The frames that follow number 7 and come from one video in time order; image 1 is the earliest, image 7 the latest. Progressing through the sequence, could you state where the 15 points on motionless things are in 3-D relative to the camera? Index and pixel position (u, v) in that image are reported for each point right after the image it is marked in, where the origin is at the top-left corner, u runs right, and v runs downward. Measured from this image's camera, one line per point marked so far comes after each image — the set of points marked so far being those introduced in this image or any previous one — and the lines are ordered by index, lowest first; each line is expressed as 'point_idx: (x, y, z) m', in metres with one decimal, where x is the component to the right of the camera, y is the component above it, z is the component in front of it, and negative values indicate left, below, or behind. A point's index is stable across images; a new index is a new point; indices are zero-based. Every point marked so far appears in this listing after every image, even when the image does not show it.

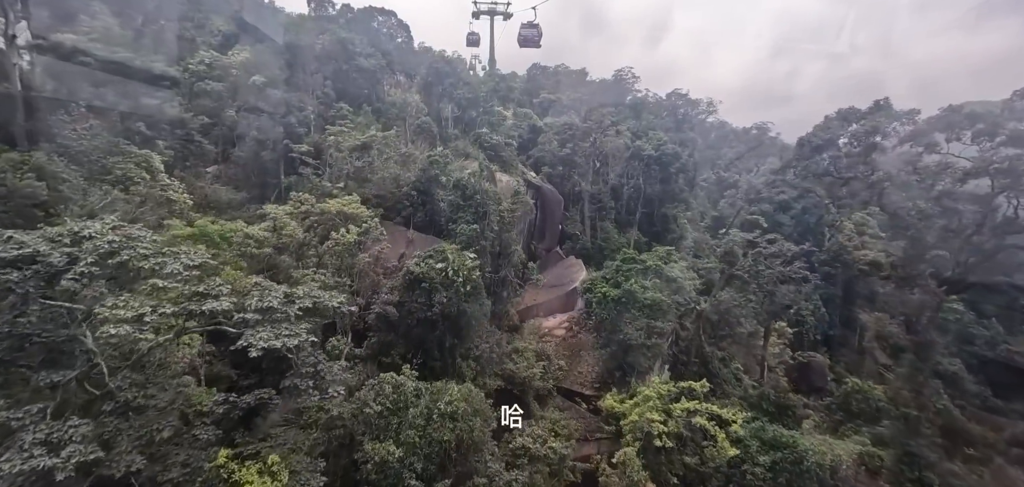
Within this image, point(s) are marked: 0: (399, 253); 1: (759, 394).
0: (-3.4, -0.4, +14.0) m
1: (+7.5, -4.6, +14.4) m
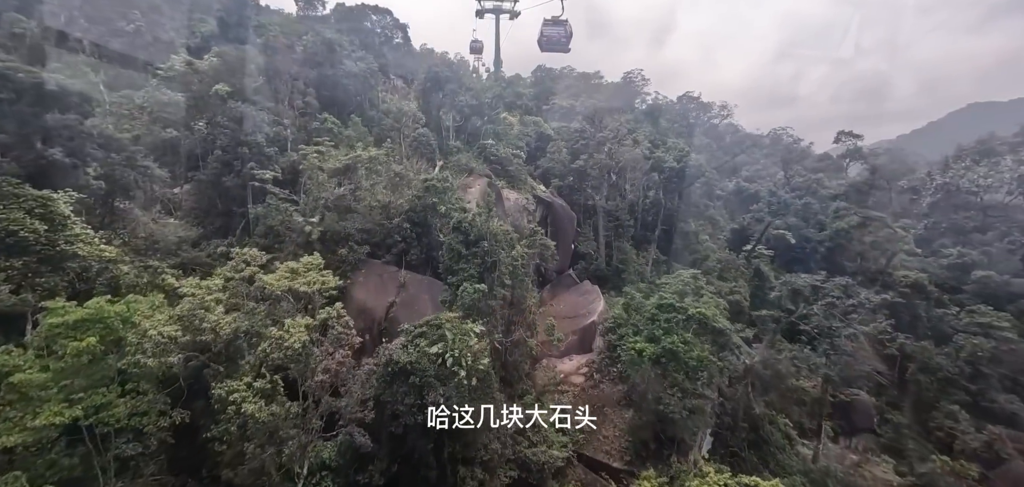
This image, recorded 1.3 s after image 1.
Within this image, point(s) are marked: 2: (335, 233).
0: (-3.1, -1.5, +11.5) m
1: (+7.8, -5.7, +11.8) m
2: (-4.4, +0.2, +11.7) m
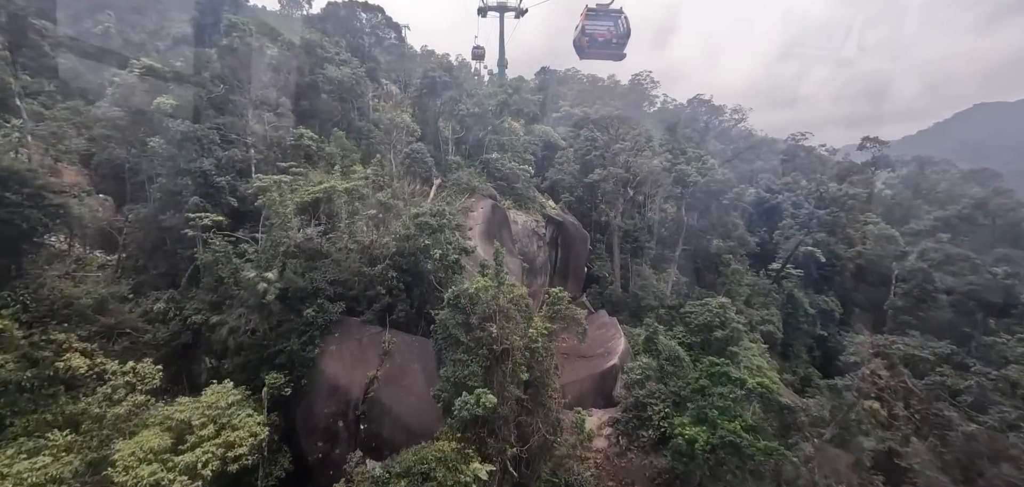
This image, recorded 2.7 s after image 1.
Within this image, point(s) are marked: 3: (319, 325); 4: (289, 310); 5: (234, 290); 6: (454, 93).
0: (-2.8, -2.6, +9.1) m
1: (+8.1, -6.8, +9.3) m
2: (-4.2, -0.9, +9.2) m
3: (-3.7, -1.6, +9.1) m
4: (-4.4, -1.3, +9.2) m
5: (-5.4, -0.9, +9.1) m
6: (-2.4, +6.3, +19.6) m
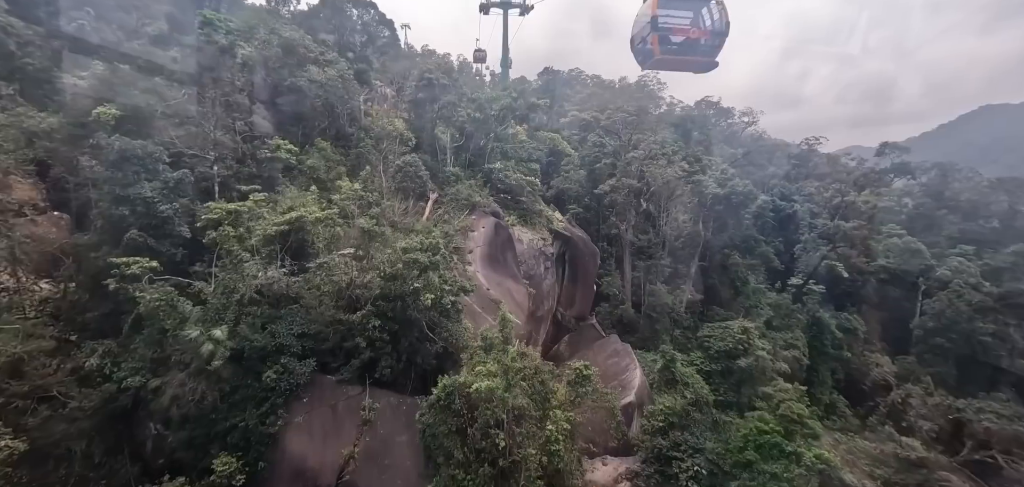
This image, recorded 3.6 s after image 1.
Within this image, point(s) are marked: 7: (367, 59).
0: (-2.7, -3.3, +7.4) m
1: (+8.2, -7.6, +7.6) m
2: (-4.0, -1.6, +7.5) m
3: (-3.6, -2.3, +7.4) m
4: (-4.3, -2.1, +7.5) m
5: (-5.3, -1.6, +7.4) m
6: (-2.3, +5.6, +17.9) m
7: (-6.0, +7.7, +19.5) m
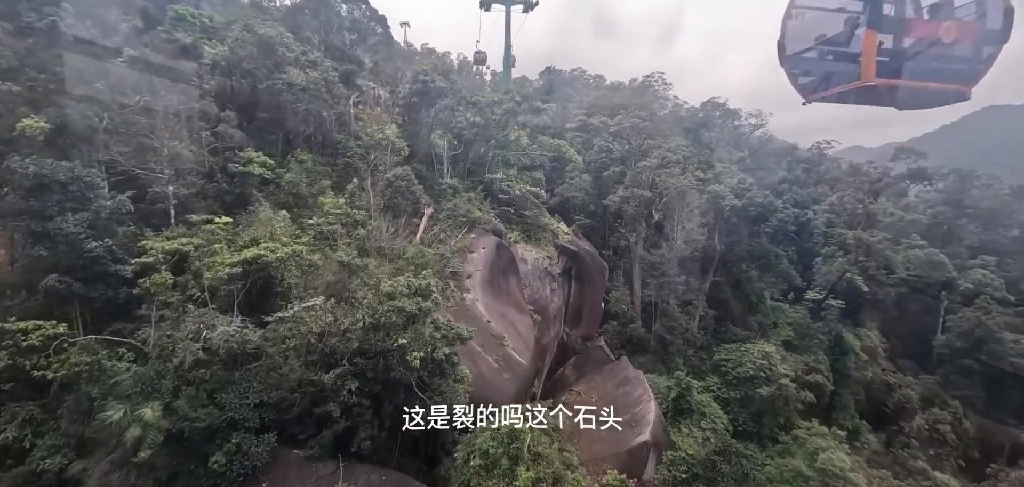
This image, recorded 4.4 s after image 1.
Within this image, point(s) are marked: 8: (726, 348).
0: (-2.6, -4.0, +5.9) m
1: (+8.3, -8.3, +6.2) m
2: (-3.9, -2.3, +6.0) m
3: (-3.5, -3.0, +5.9) m
4: (-4.2, -2.7, +6.1) m
5: (-5.2, -2.3, +6.0) m
6: (-2.2, +5.0, +16.4) m
7: (-5.9, +7.1, +18.1) m
8: (+8.8, -4.2, +19.2) m
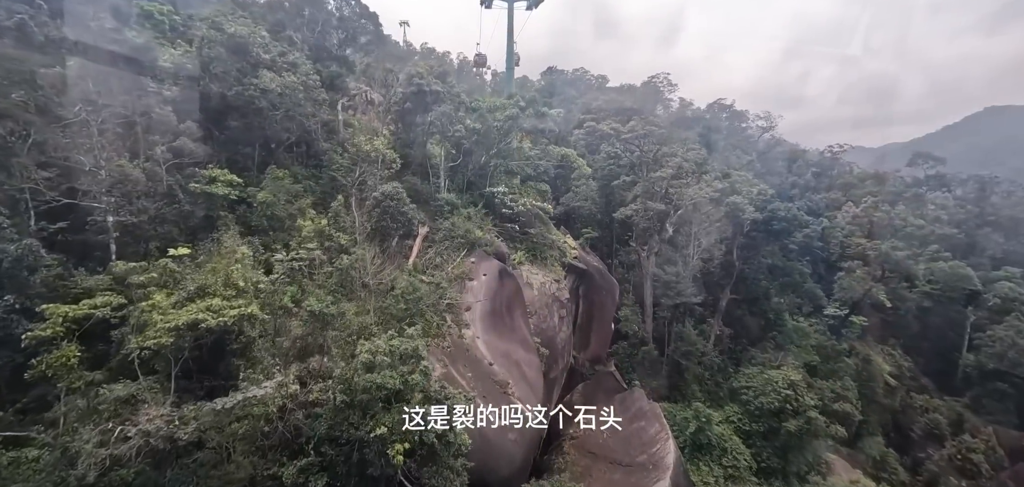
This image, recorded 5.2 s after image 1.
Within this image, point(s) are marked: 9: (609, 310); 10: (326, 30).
0: (-2.5, -4.6, +4.5) m
1: (+8.4, -9.0, +4.8) m
2: (-3.8, -2.9, +4.6) m
3: (-3.4, -3.6, +4.5) m
4: (-4.0, -3.3, +4.6) m
5: (-5.1, -2.9, +4.5) m
6: (-2.0, +4.4, +15.0) m
7: (-5.7, +6.5, +16.6) m
8: (+8.9, -4.9, +17.8) m
9: (+3.8, -2.5, +18.2) m
10: (-6.5, +7.5, +16.5) m
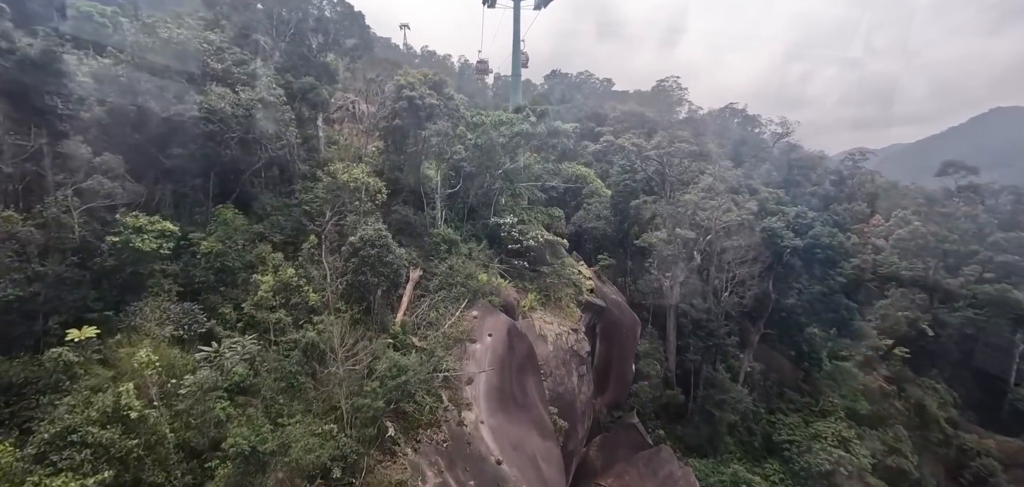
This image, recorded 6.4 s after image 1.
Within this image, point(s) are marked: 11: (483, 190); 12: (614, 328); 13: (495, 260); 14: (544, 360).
0: (-2.3, -5.7, +2.3) m
1: (+8.6, -10.0, +2.6) m
2: (-3.6, -4.0, +2.4) m
3: (-3.2, -4.7, +2.3) m
4: (-3.8, -4.4, +2.4) m
5: (-4.9, -4.0, +2.3) m
6: (-1.8, +3.3, +12.8) m
7: (-5.5, +5.4, +14.4) m
8: (+9.1, -5.9, +15.6) m
9: (+4.0, -3.6, +16.0) m
10: (-6.3, +6.5, +14.4) m
11: (-0.8, +1.5, +13.2) m
12: (+3.5, -2.8, +15.8) m
13: (-0.4, -0.4, +12.0) m
14: (+0.7, -2.6, +10.7) m
